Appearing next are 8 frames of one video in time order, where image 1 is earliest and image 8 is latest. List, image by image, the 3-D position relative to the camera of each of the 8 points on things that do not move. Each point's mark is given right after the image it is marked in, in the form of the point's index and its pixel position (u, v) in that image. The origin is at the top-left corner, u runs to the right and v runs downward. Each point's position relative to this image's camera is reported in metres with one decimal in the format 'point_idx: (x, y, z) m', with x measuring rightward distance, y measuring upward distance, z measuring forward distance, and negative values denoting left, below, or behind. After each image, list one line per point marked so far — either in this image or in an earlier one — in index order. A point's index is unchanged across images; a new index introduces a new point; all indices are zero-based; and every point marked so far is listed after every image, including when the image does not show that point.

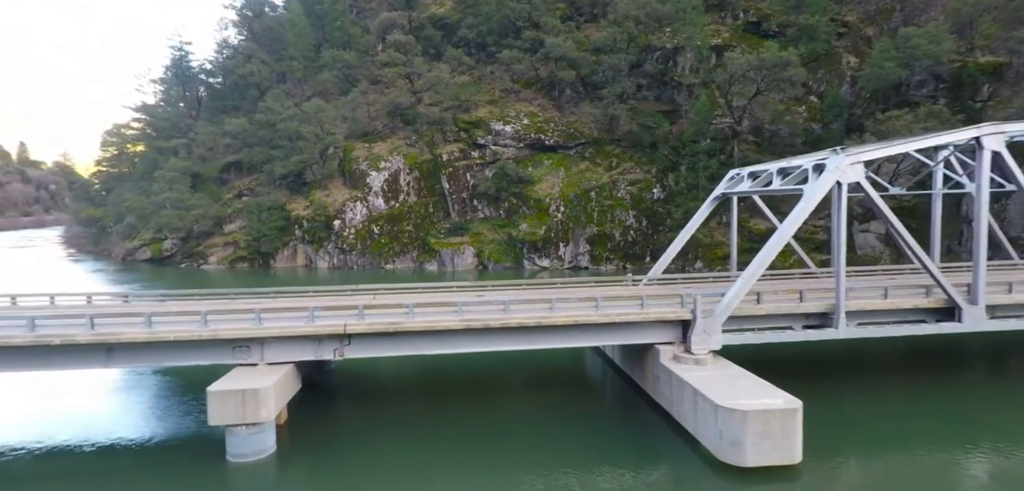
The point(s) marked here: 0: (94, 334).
0: (-9.6, -2.1, +12.3) m
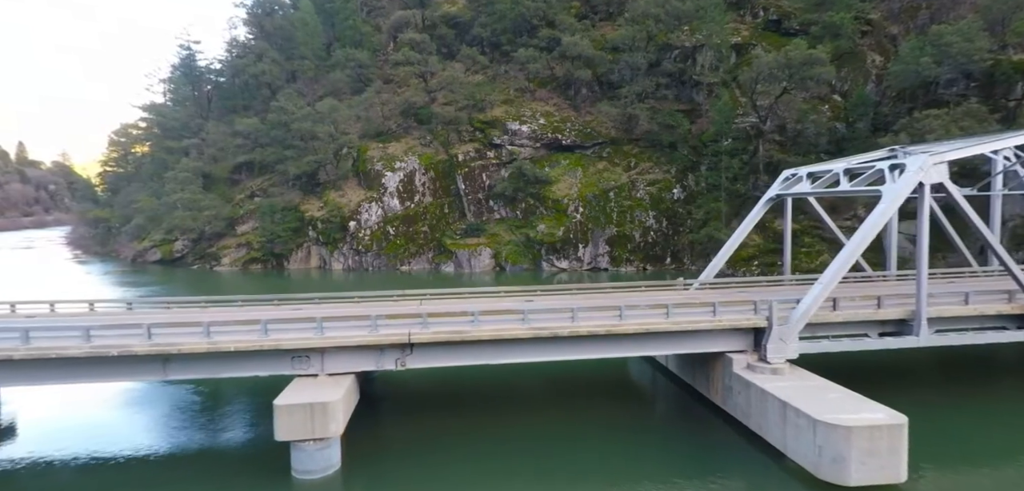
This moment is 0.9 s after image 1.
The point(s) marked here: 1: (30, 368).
0: (-7.9, -2.2, +11.7) m
1: (-10.4, -2.6, +11.6) m
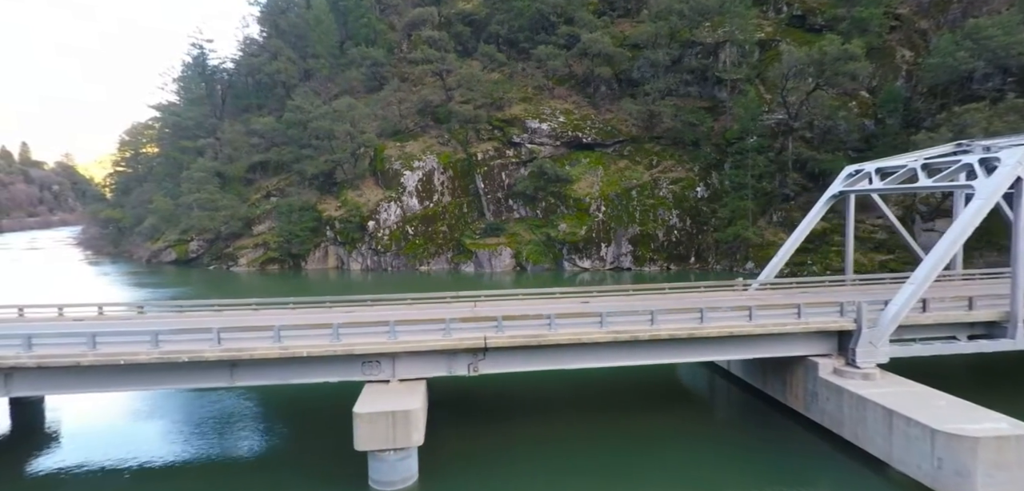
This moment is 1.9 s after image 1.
0: (-6.1, -2.2, +11.2) m
1: (-8.6, -2.7, +11.1) m
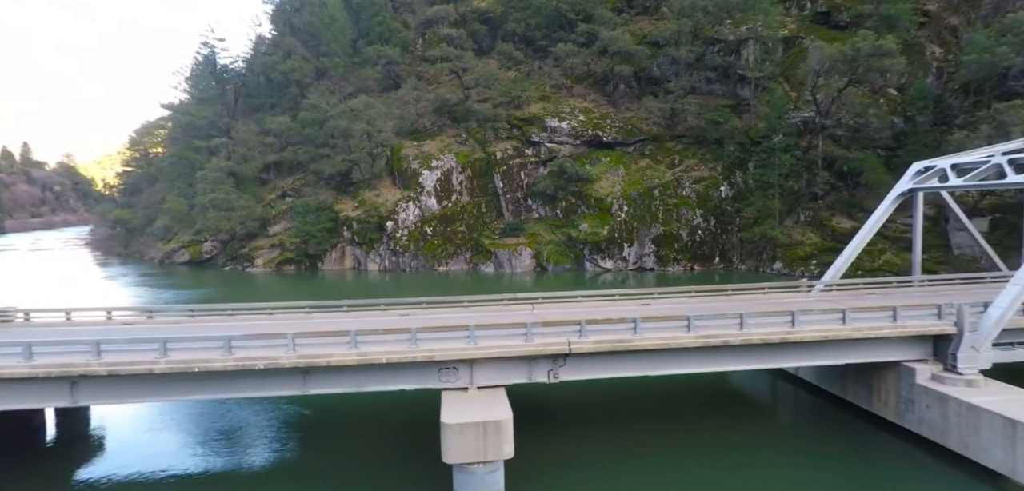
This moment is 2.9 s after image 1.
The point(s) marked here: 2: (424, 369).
0: (-4.3, -2.2, +10.6) m
1: (-6.8, -2.7, +10.5) m
2: (-1.9, -2.7, +11.4) m
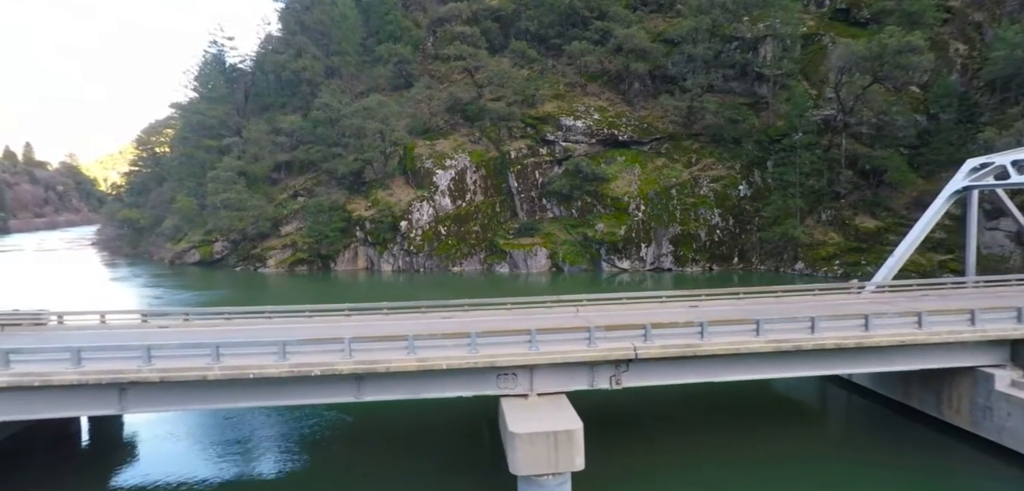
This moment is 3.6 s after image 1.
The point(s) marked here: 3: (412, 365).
0: (-3.0, -2.2, +10.1) m
1: (-5.5, -2.7, +10.0) m
2: (-0.6, -2.7, +10.9) m
3: (-1.9, -2.3, +10.1) m
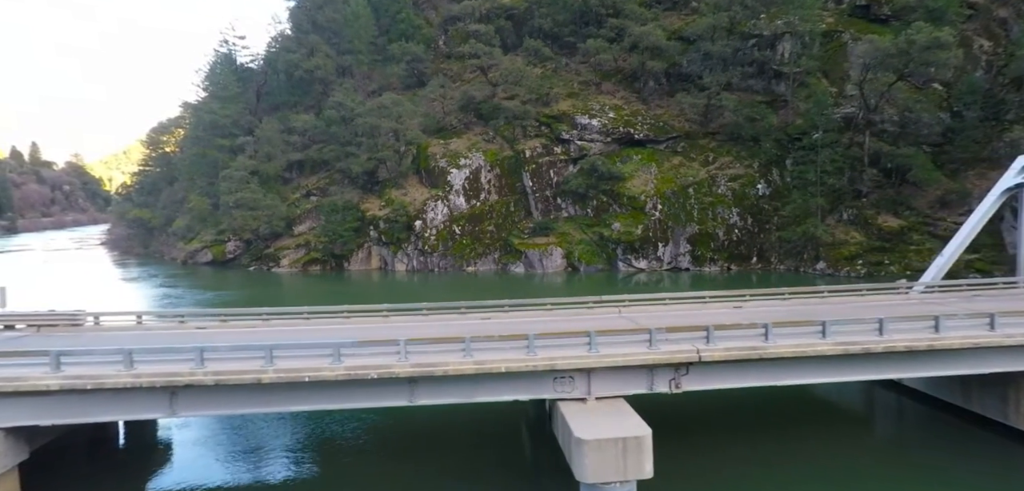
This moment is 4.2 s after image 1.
0: (-1.8, -2.2, +9.7) m
1: (-4.3, -2.7, +9.6) m
2: (+0.5, -2.7, +10.5) m
3: (-0.8, -2.3, +9.8) m
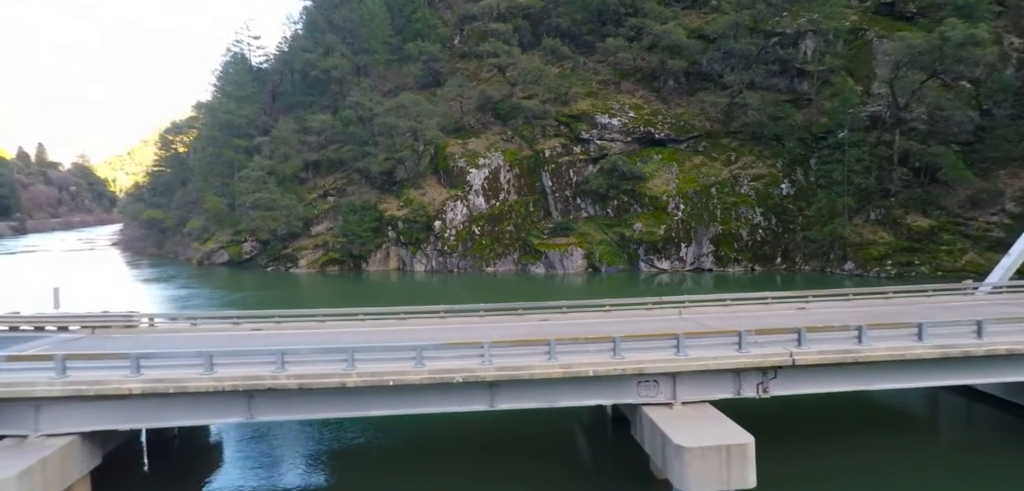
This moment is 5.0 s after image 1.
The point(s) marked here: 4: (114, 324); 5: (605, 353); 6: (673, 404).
0: (-0.2, -2.2, +9.3) m
1: (-2.7, -2.6, +9.2) m
2: (+2.1, -2.6, +10.1) m
3: (+0.8, -2.2, +9.4) m
4: (-10.1, -2.0, +13.3) m
5: (+1.7, -2.0, +9.9) m
6: (+3.1, -3.0, +10.1) m
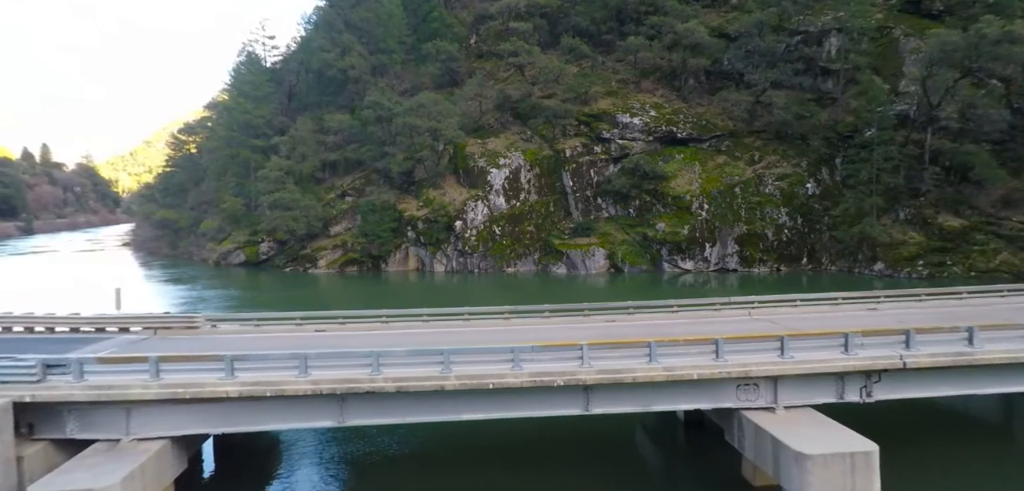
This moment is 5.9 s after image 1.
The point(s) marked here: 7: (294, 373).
0: (+1.5, -2.1, +8.9) m
1: (-1.0, -2.6, +8.8) m
2: (+3.9, -2.6, +9.7) m
3: (+2.6, -2.2, +9.0) m
4: (-8.3, -1.9, +13.0) m
5: (+3.5, -2.0, +9.5) m
6: (+4.9, -3.0, +9.7) m
7: (-3.5, -2.1, +8.6) m
